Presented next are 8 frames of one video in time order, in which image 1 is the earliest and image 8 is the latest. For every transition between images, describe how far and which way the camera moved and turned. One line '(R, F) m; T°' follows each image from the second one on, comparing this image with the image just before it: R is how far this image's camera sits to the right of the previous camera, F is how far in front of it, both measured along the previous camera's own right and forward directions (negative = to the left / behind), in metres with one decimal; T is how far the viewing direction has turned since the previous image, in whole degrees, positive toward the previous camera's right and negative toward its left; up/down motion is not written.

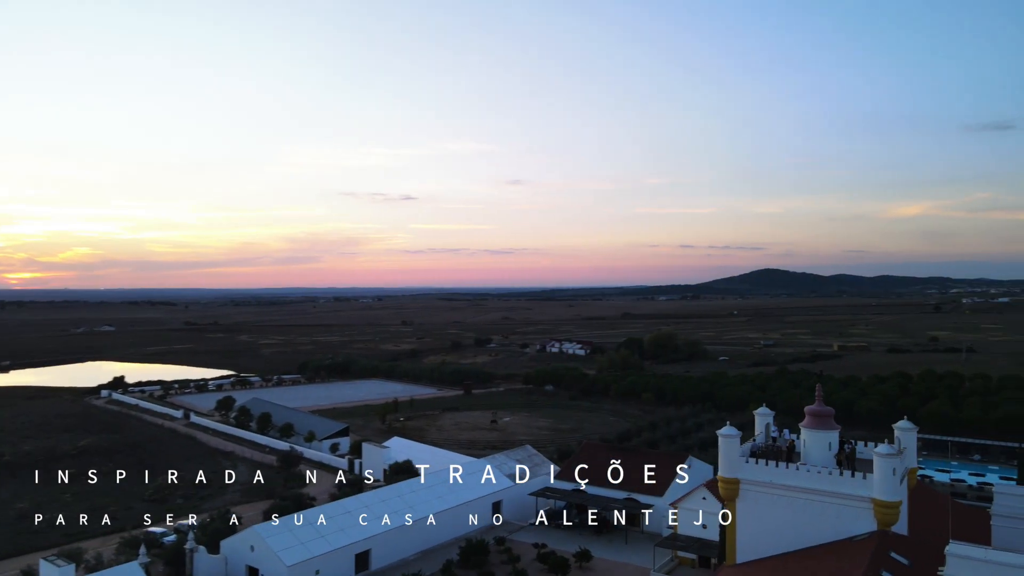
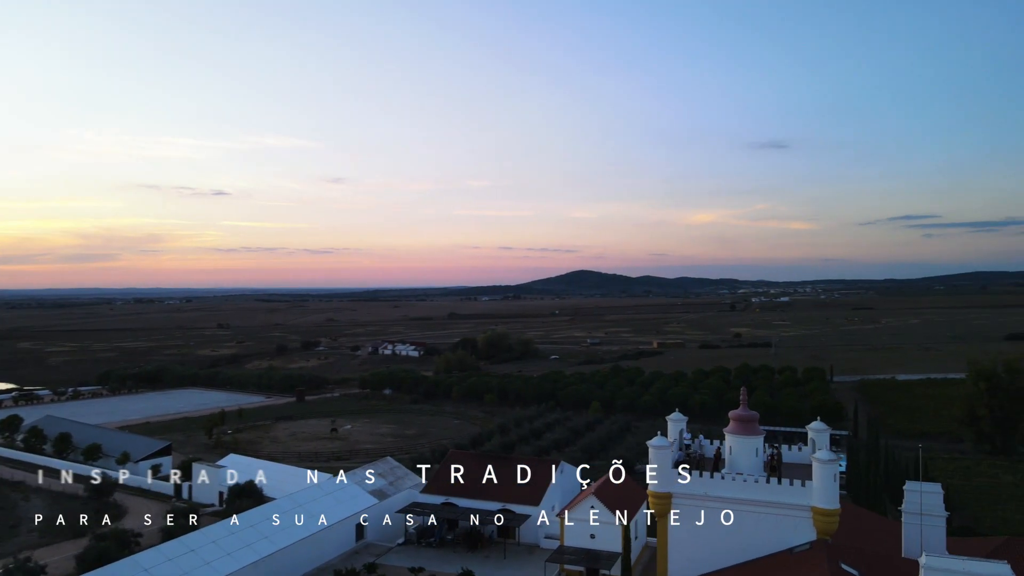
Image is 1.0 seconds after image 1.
(-1.5, +2.2) m; +14°
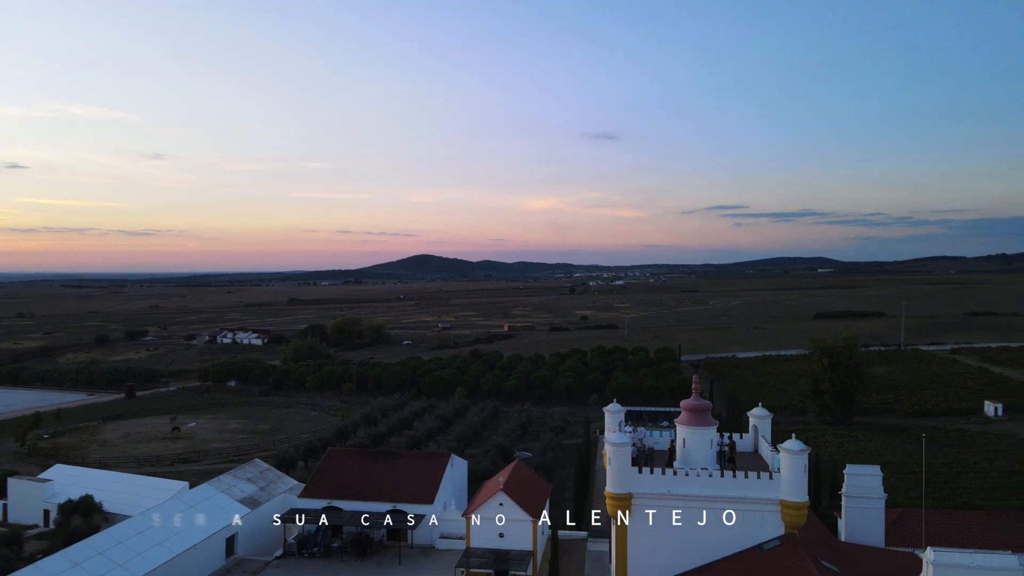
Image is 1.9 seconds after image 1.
(-1.6, +2.0) m; +12°
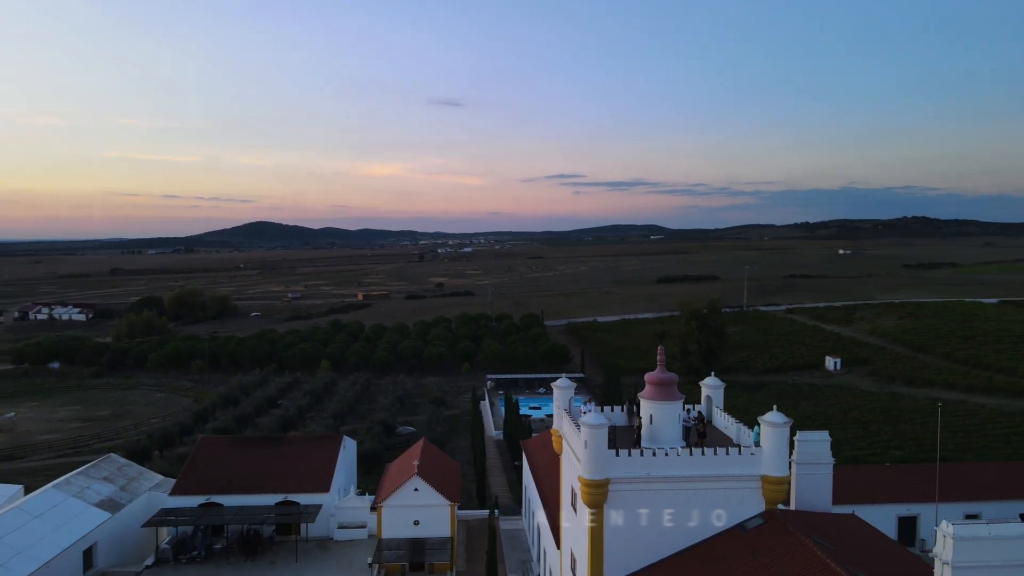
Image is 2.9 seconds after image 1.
(-1.7, +1.8) m; +12°
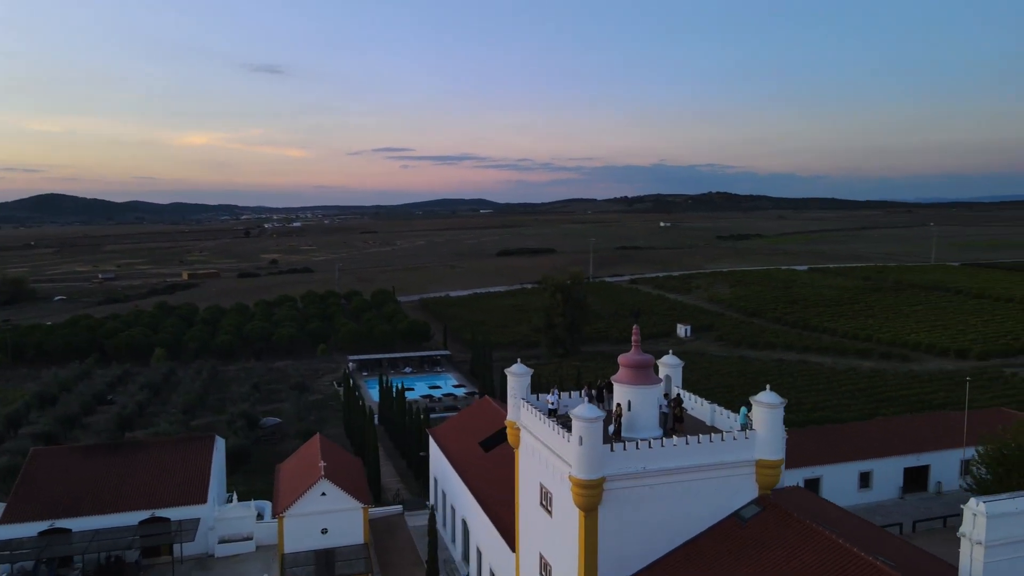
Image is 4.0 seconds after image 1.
(-1.9, +1.9) m; +13°
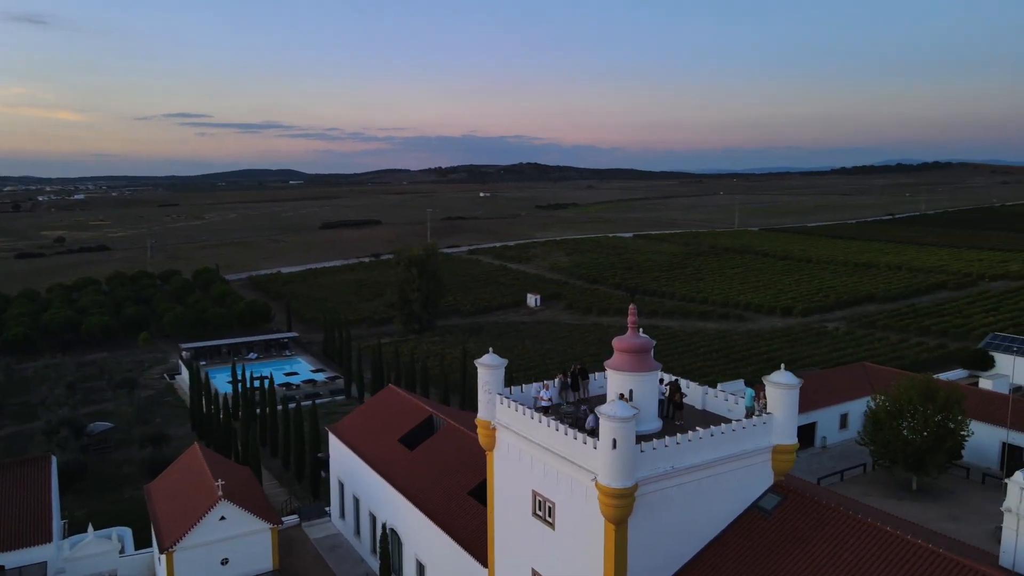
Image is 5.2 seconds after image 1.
(-2.2, +2.1) m; +14°
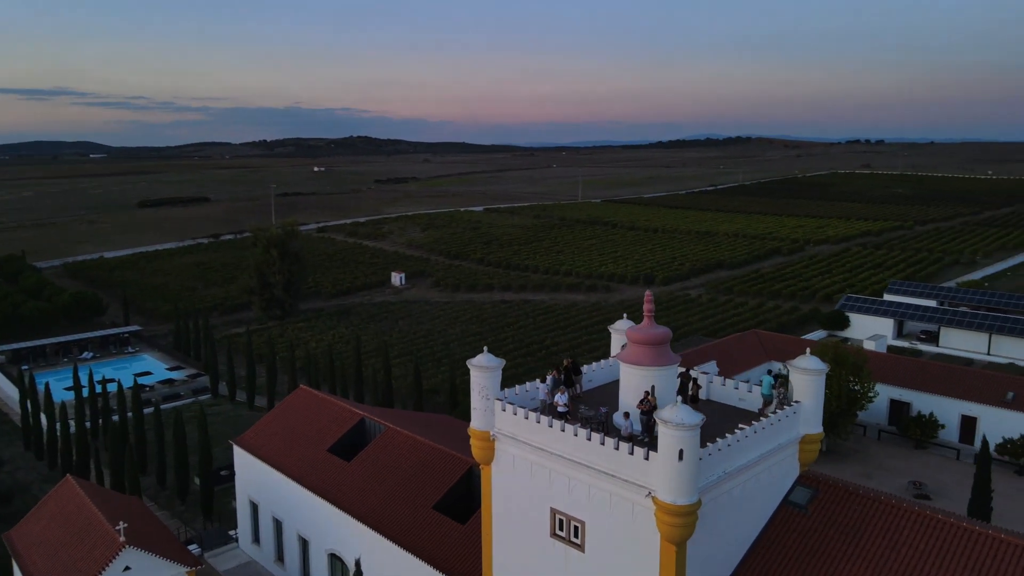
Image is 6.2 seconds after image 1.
(-2.0, +1.7) m; +12°
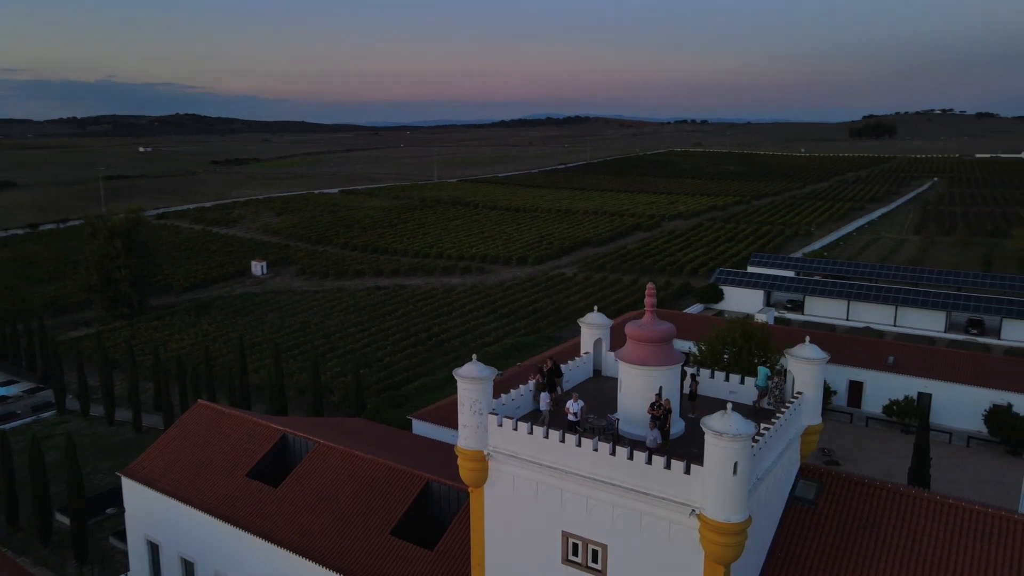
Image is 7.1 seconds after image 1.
(-1.6, +1.3) m; +12°
